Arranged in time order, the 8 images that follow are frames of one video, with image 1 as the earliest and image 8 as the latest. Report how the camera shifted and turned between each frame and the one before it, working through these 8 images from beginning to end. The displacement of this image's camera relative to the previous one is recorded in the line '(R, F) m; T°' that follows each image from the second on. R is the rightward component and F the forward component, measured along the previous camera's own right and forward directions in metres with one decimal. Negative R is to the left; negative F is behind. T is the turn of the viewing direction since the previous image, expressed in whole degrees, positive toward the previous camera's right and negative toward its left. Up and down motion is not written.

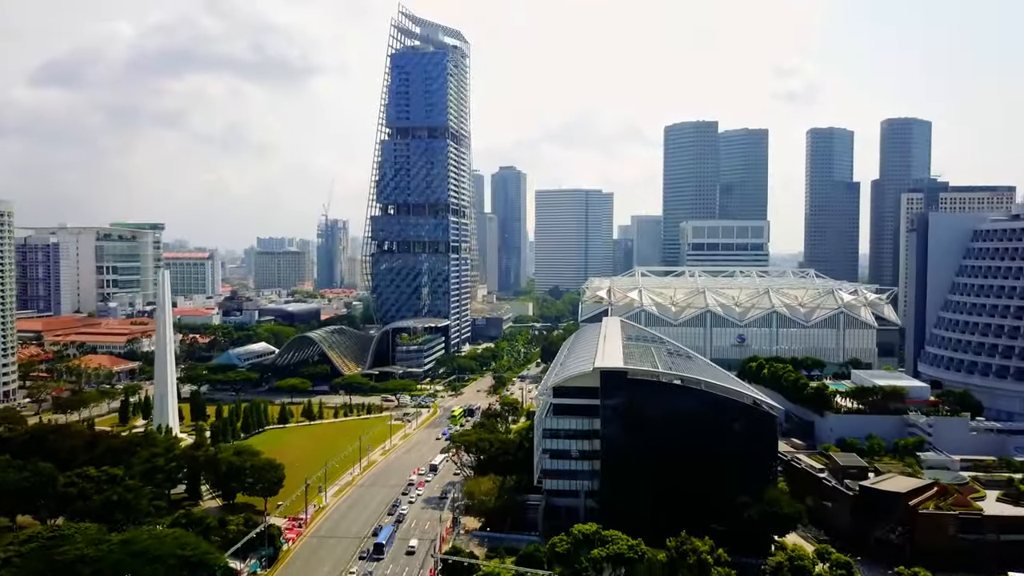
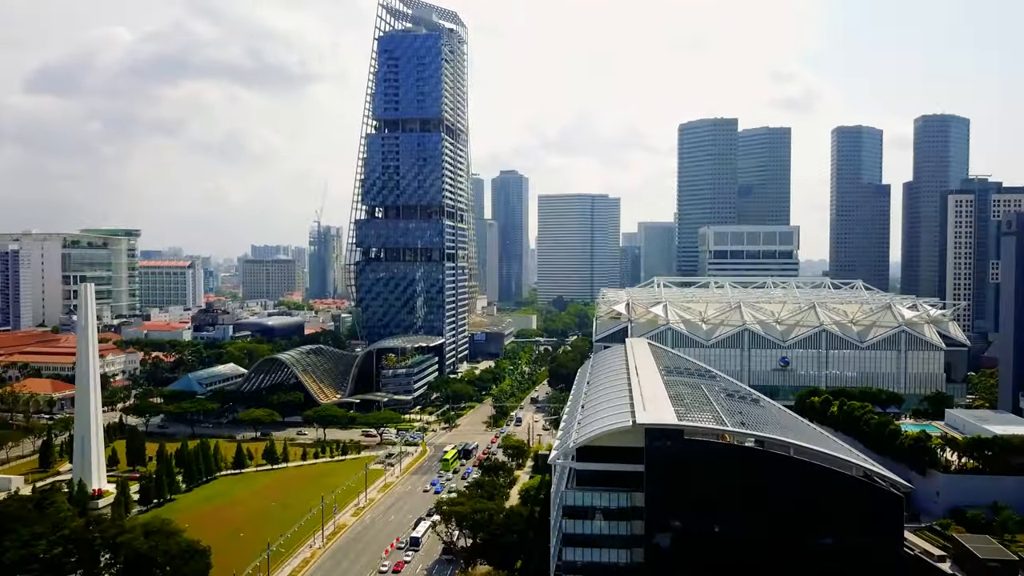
(-0.3, +11.9) m; 0°
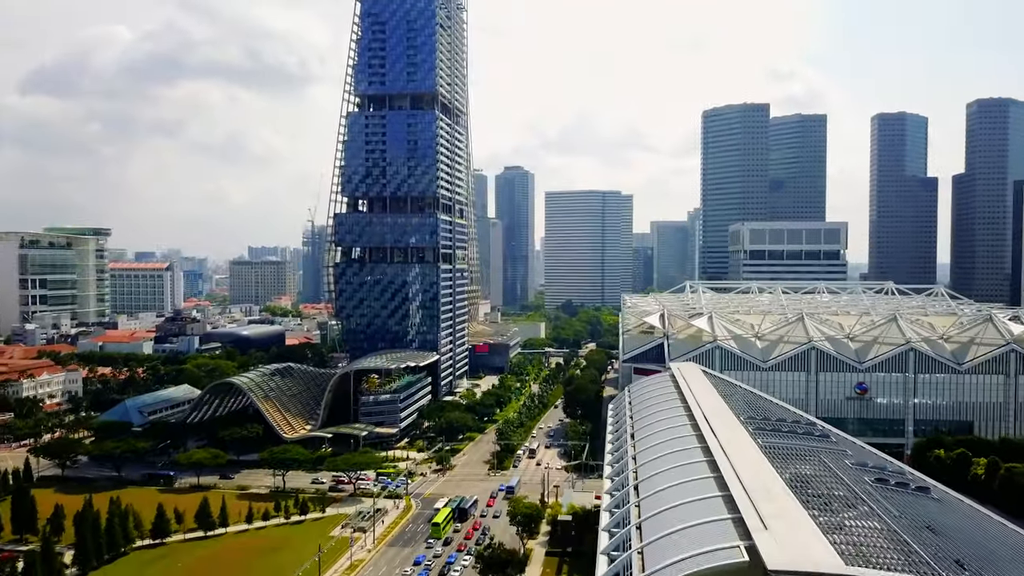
(-0.3, +13.9) m; 0°
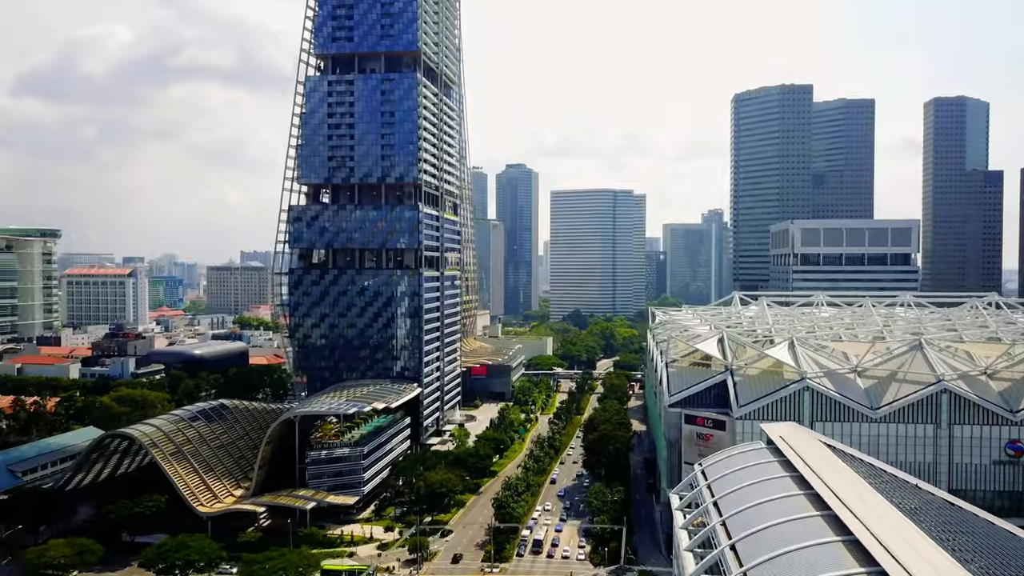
(-0.1, +16.6) m; 0°
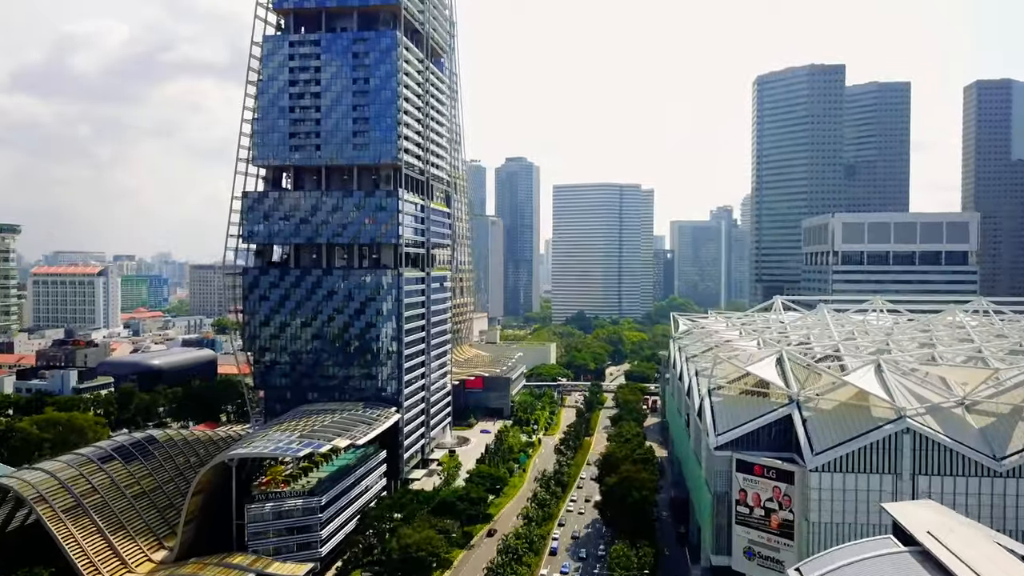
(+0.1, +10.2) m; 0°
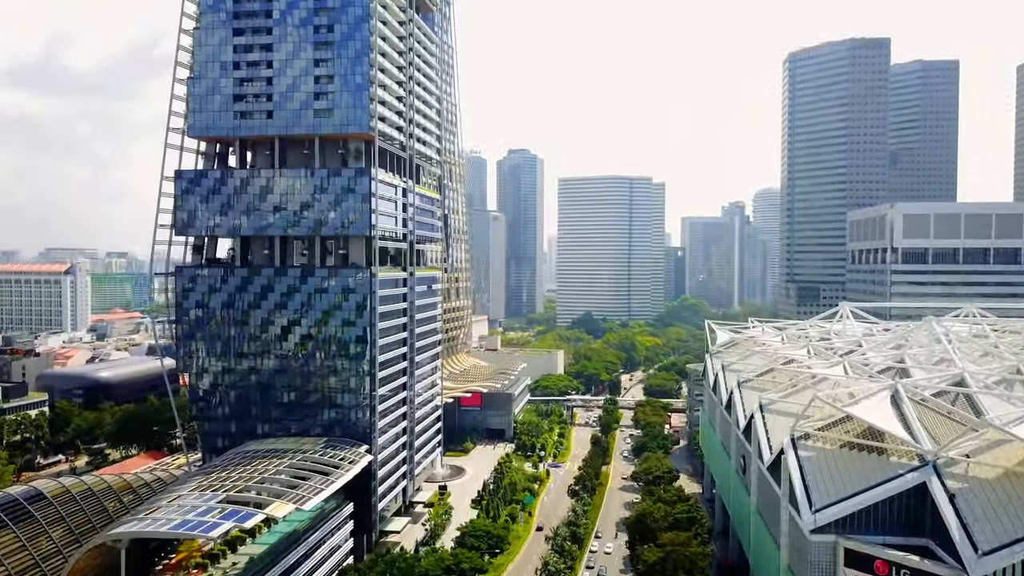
(-0.1, +10.5) m; 0°
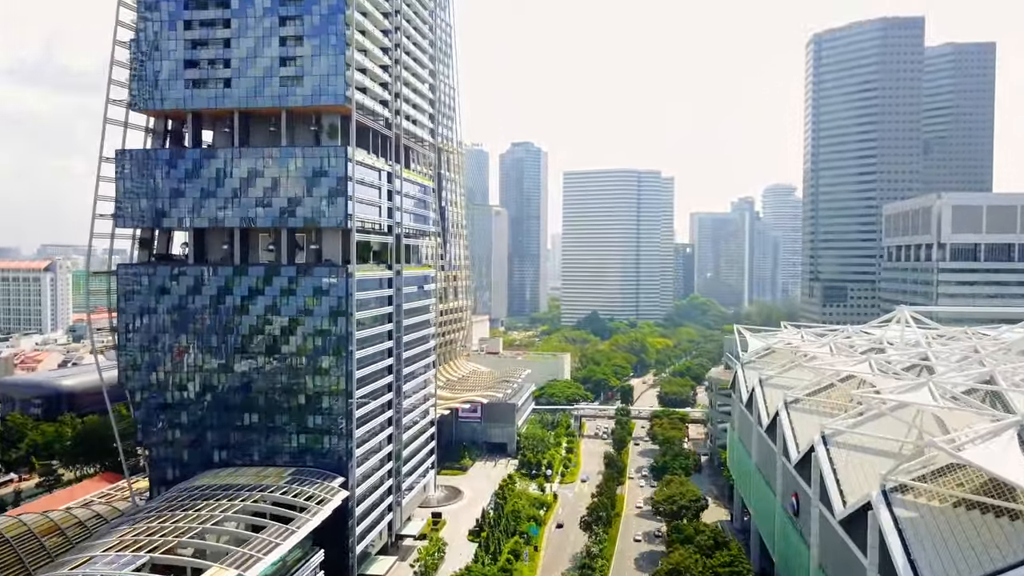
(0.0, +6.2) m; 0°
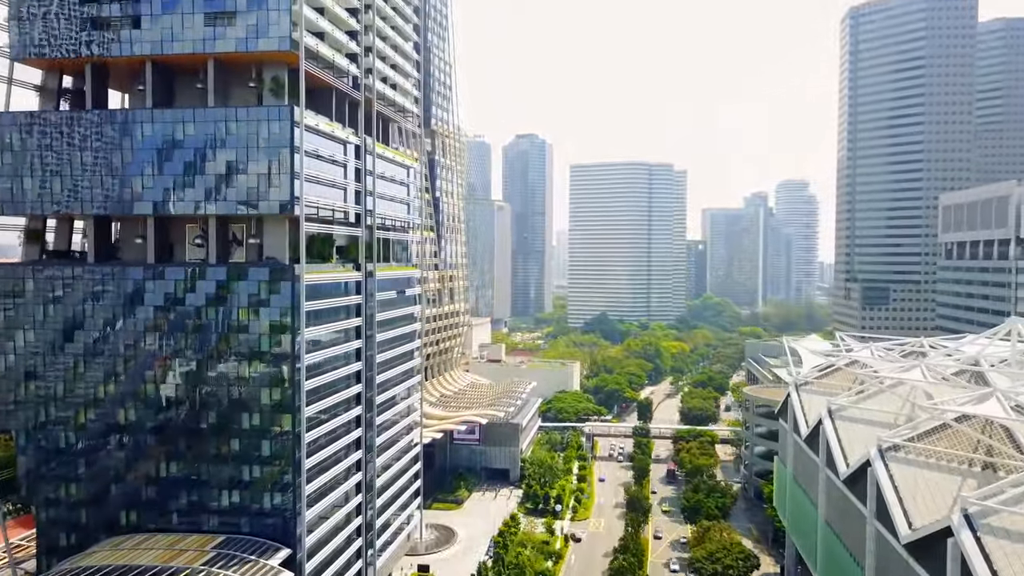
(0.0, +8.1) m; 0°
